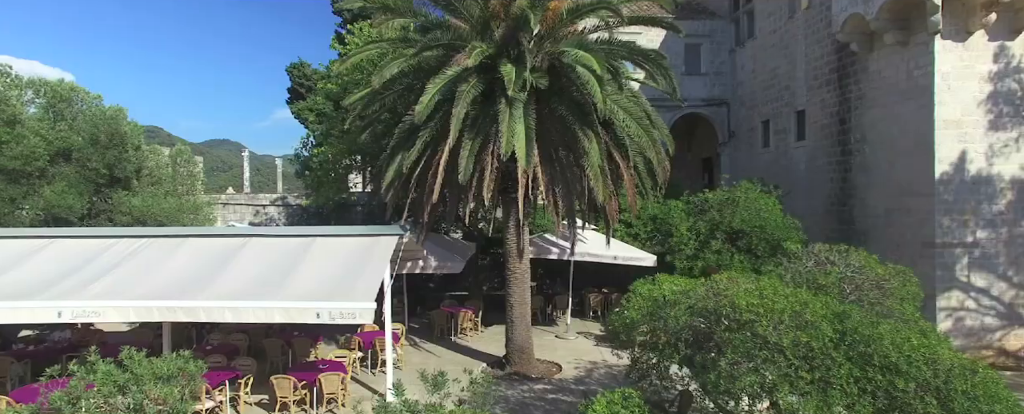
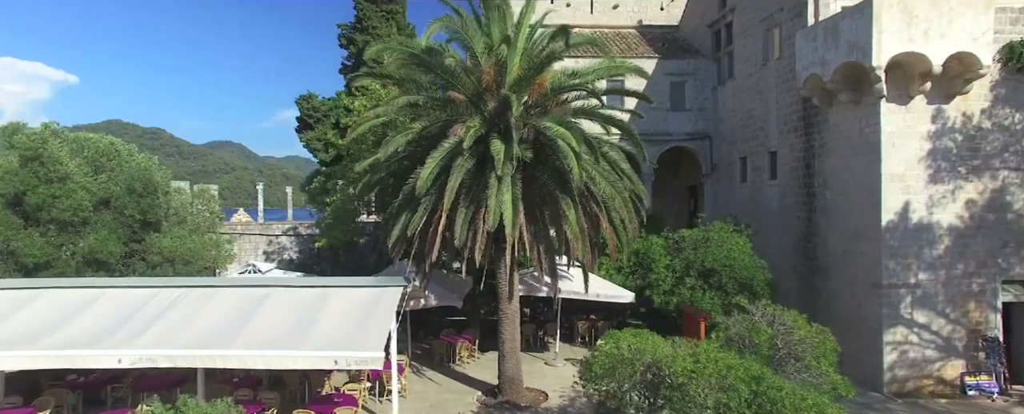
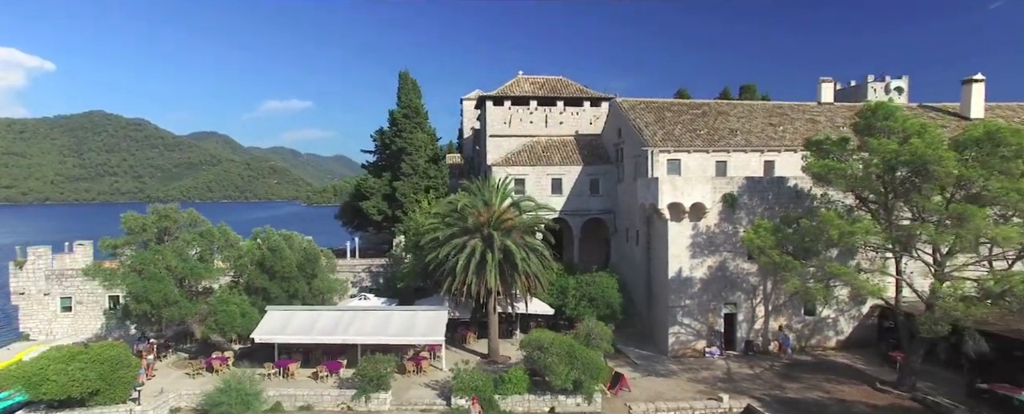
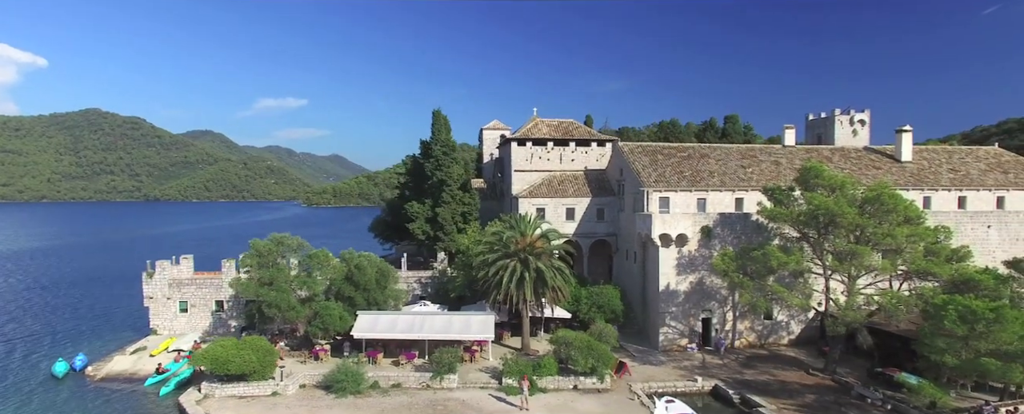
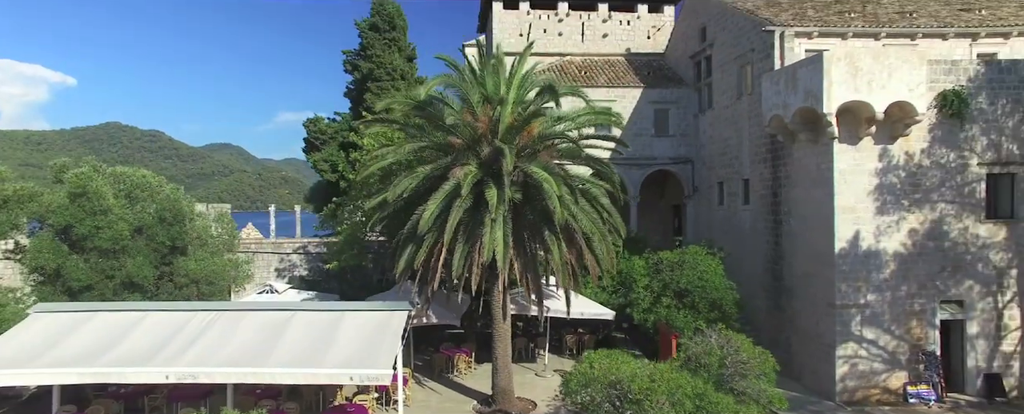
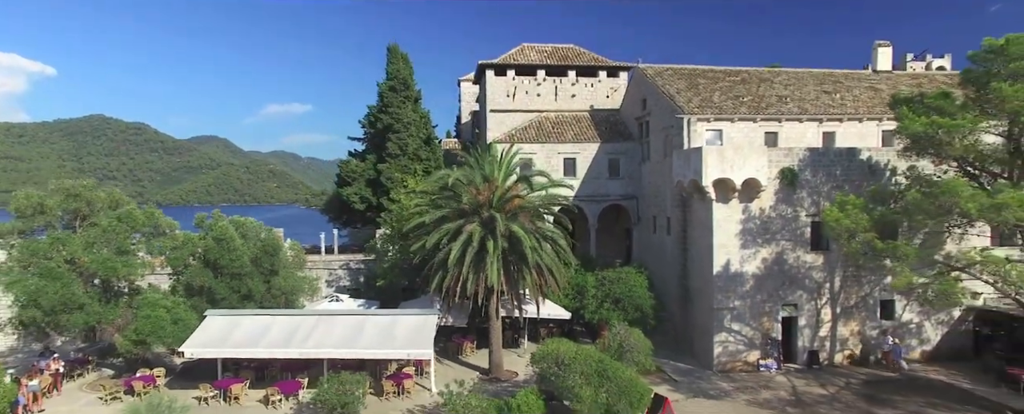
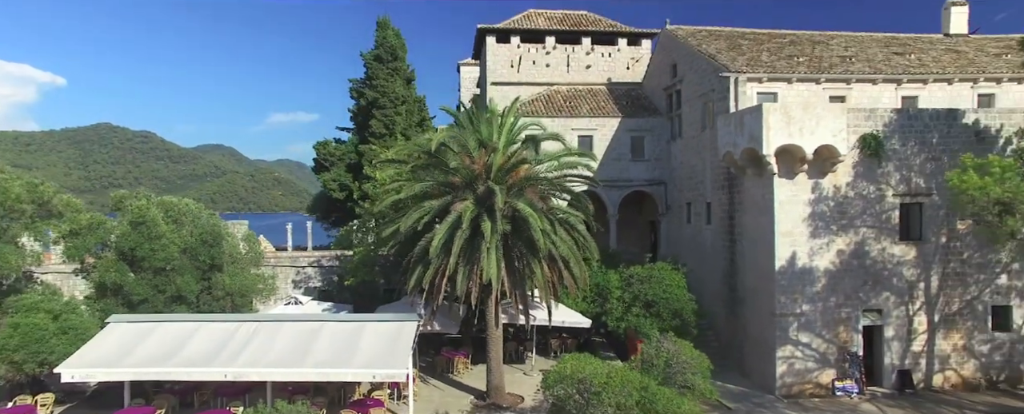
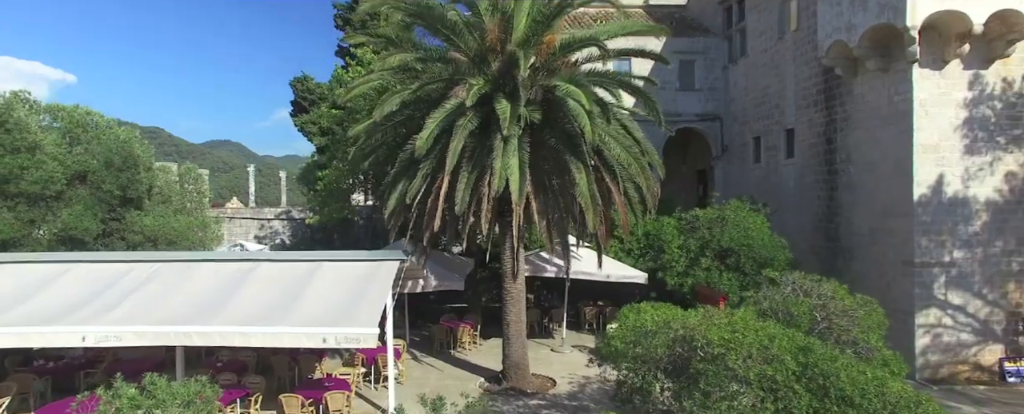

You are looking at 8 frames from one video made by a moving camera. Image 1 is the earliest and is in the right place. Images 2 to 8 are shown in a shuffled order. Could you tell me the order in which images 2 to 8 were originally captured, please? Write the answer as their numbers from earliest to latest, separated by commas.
8, 2, 5, 7, 6, 3, 4
